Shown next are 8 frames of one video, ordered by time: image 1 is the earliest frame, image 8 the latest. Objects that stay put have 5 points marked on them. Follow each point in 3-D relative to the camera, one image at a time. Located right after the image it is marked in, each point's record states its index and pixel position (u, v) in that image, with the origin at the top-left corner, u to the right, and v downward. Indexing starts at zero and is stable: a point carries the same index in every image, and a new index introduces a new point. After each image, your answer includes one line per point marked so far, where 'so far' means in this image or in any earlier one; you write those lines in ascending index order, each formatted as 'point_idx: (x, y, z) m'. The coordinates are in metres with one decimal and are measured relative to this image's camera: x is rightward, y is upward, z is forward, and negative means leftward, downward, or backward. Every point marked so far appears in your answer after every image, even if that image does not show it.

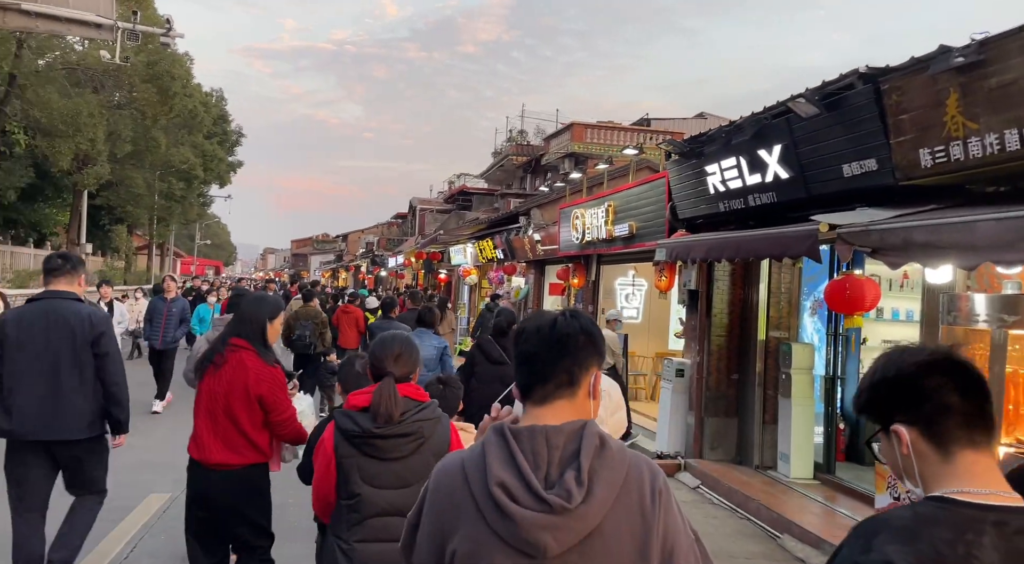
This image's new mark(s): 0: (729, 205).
0: (+2.1, +0.7, +7.2) m
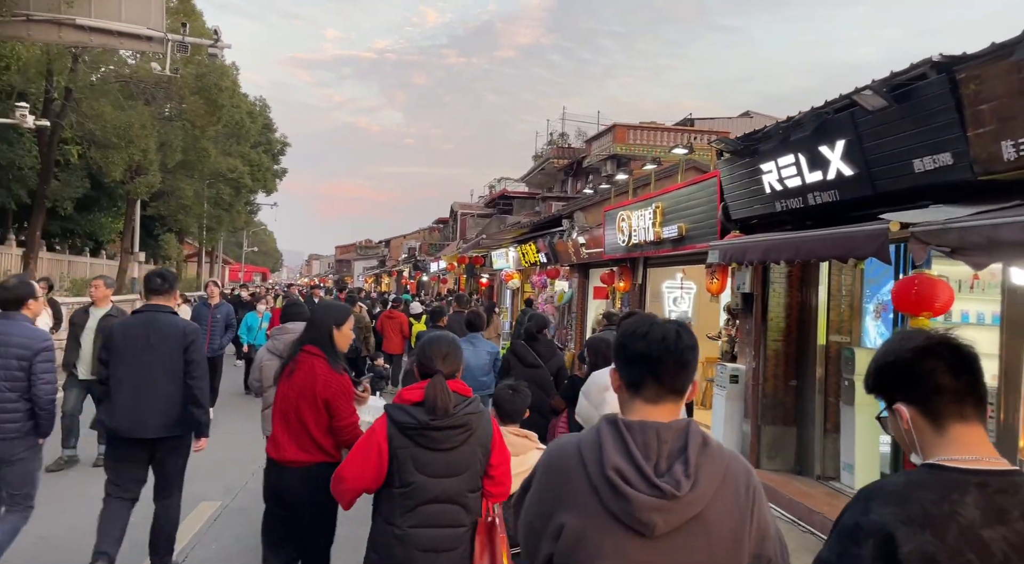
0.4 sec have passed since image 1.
0: (+2.5, +0.7, +6.9) m
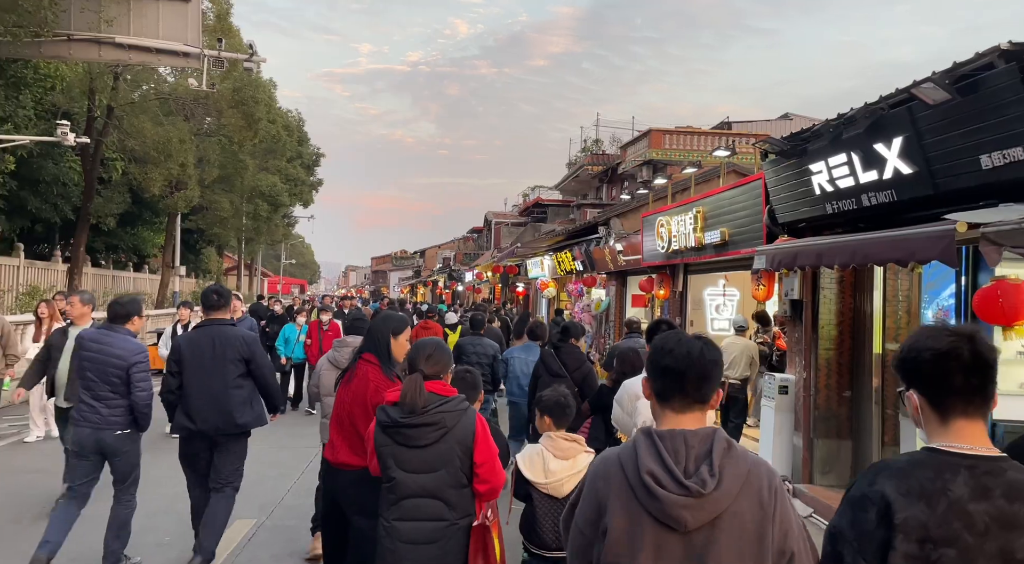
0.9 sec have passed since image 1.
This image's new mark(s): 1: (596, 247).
0: (+2.8, +0.7, +6.6) m
1: (+1.8, +0.8, +16.4) m
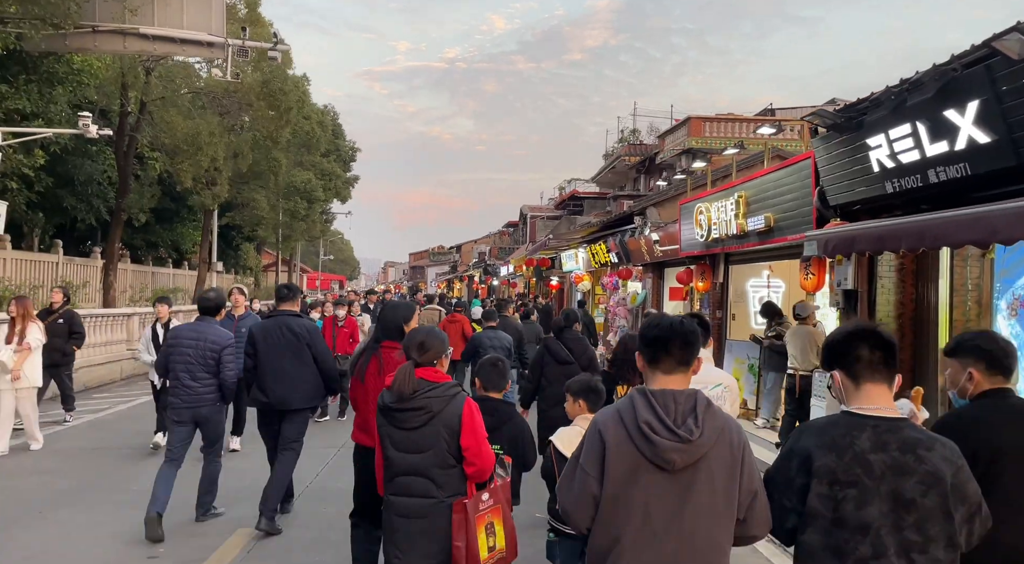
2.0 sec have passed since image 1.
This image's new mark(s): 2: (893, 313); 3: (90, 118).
0: (+3.0, +0.8, +5.9) m
1: (+2.5, +0.9, +15.8) m
2: (+3.5, -0.3, +7.0) m
3: (-6.6, +2.6, +11.9) m
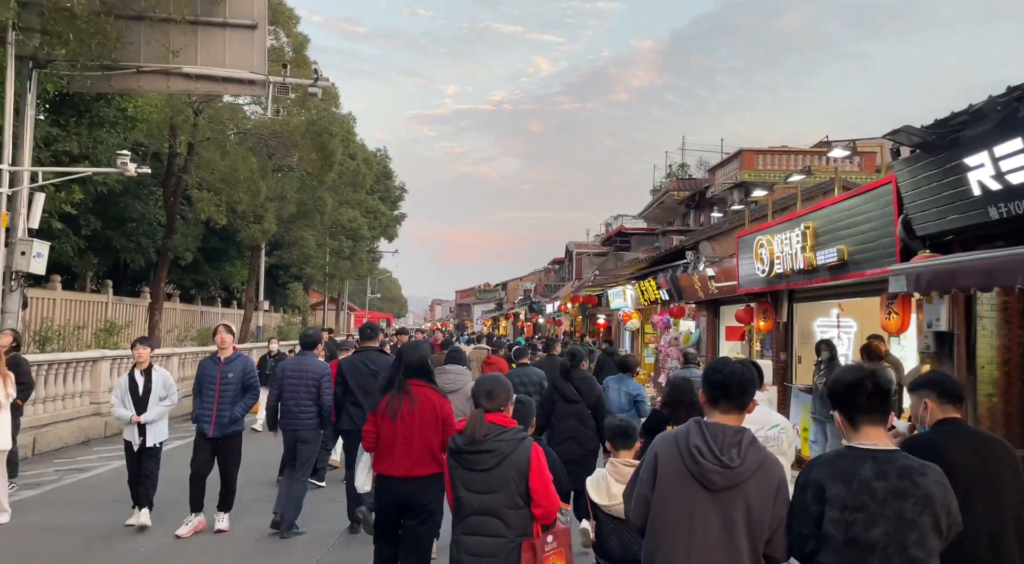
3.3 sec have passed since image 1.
0: (+3.3, +0.5, +5.1) m
1: (+3.4, +0.2, +15.0) m
2: (+3.9, -0.6, +6.1) m
3: (-5.9, +1.9, +11.8) m
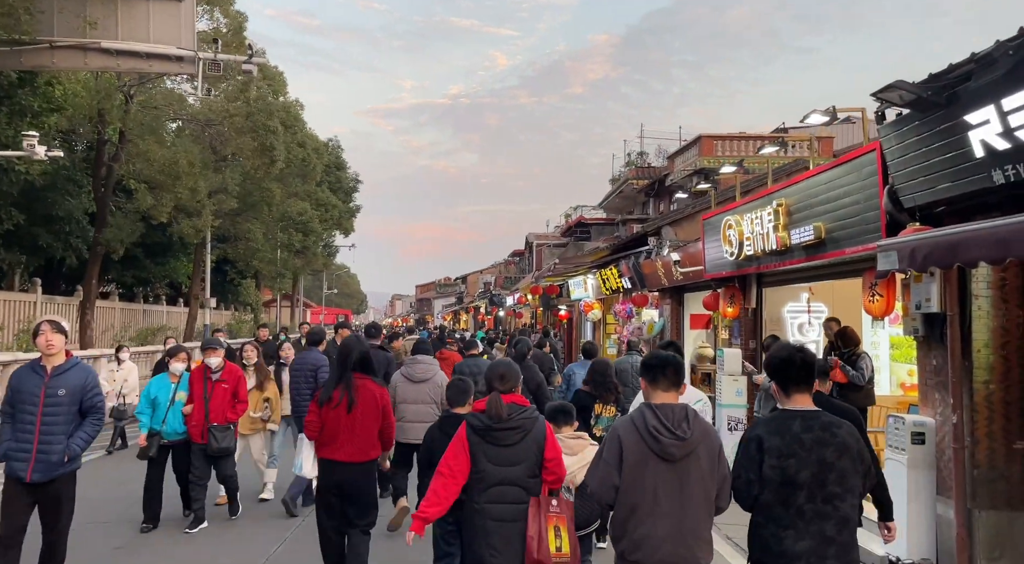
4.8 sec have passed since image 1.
0: (+3.0, +0.6, +4.5) m
1: (+2.5, +0.4, +14.4) m
2: (+3.5, -0.4, +5.5) m
3: (-6.6, +2.0, +10.7) m
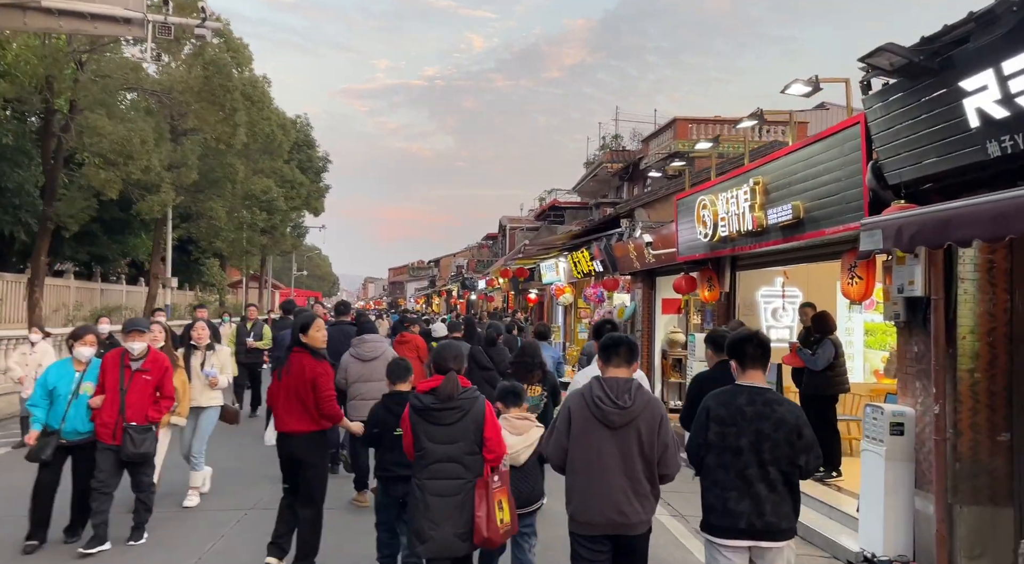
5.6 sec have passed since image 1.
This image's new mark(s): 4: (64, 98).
0: (+2.7, +0.7, +4.2) m
1: (+1.9, +0.7, +14.0) m
2: (+3.2, -0.3, +5.2) m
3: (-7.1, +2.3, +10.0) m
4: (-10.9, +4.5, +18.5) m
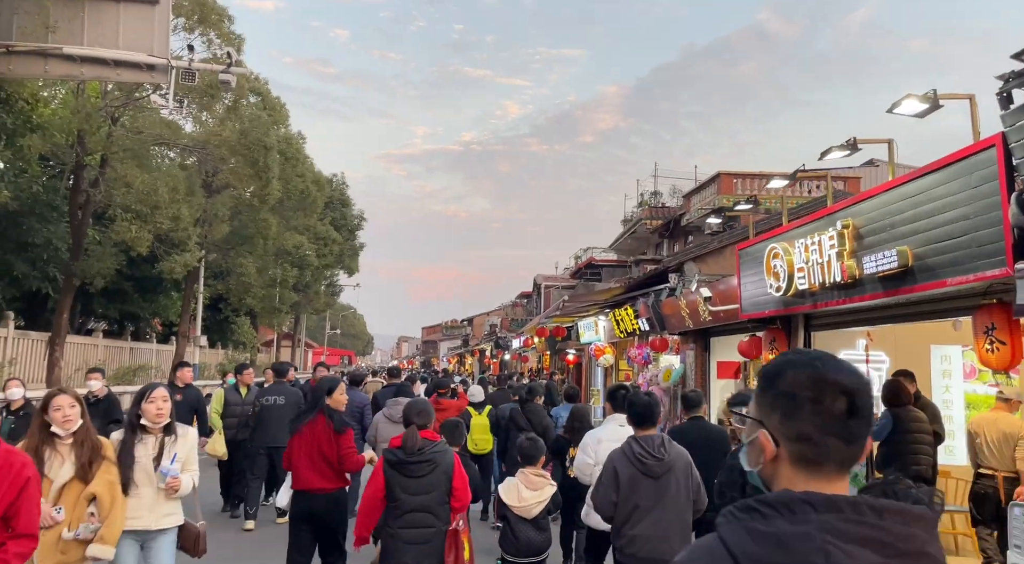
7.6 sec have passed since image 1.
0: (+2.9, +0.5, +3.0) m
1: (+2.6, -0.3, +12.9) m
2: (+3.5, -0.7, +4.0) m
3: (-6.6, +1.6, +9.4) m
4: (-10.0, +3.1, +18.2) m
